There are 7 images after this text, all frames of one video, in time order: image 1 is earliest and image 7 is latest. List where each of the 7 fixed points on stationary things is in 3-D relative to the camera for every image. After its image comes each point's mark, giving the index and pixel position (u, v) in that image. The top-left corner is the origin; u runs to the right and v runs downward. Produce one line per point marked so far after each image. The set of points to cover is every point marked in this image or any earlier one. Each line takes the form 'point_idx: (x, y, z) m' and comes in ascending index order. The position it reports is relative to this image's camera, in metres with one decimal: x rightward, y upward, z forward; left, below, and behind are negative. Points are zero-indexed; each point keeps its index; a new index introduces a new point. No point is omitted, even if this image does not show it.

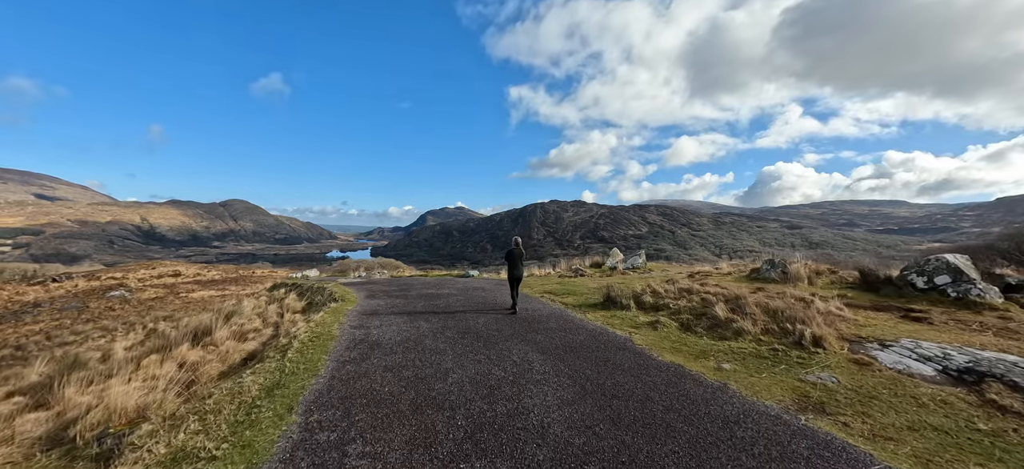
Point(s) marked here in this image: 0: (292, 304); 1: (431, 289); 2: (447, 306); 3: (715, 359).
0: (-8.0, -2.6, +14.2) m
1: (-3.6, -2.5, +17.1) m
2: (-2.1, -2.2, +12.0) m
3: (+3.2, -2.0, +6.3) m
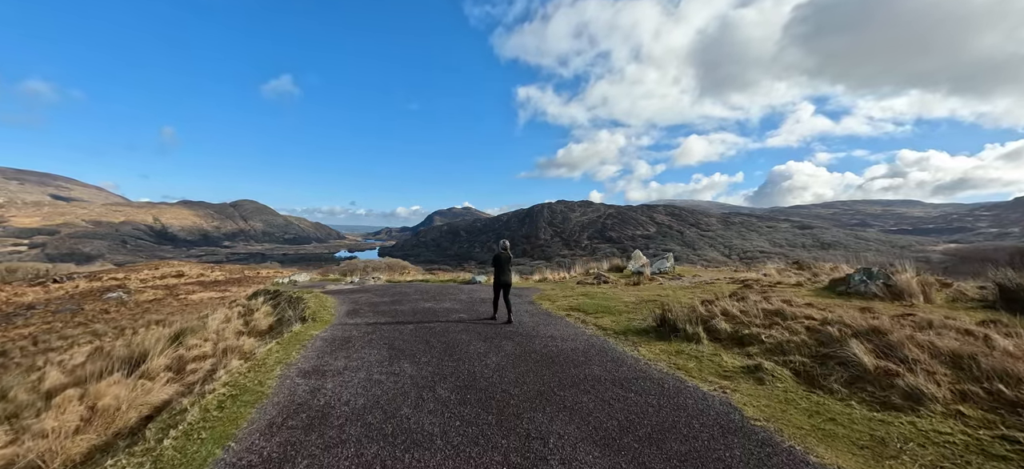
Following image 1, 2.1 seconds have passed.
0: (-7.5, -2.7, +11.6) m
1: (-3.0, -2.5, +14.4) m
2: (-1.7, -2.2, +9.3) m
3: (+3.6, -2.0, +3.5) m
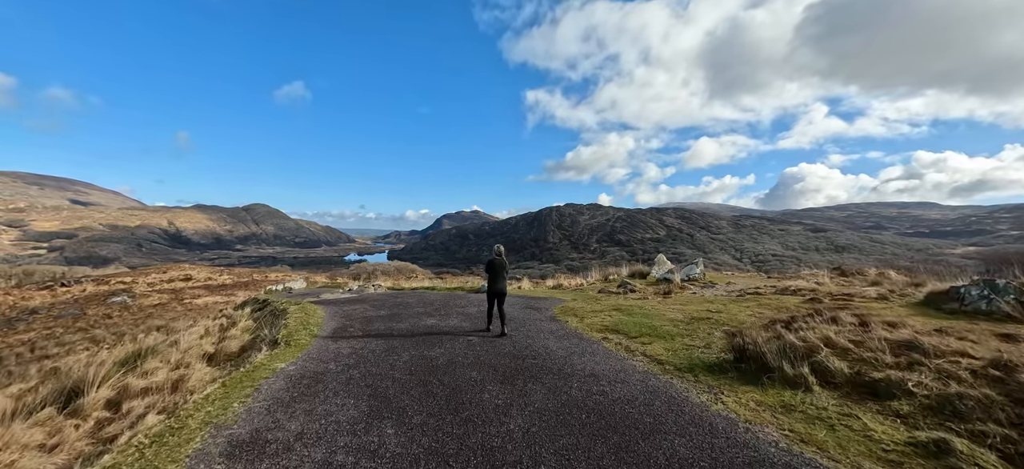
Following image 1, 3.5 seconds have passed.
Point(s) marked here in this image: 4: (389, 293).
0: (-7.1, -2.7, +9.8) m
1: (-2.5, -2.6, +12.5) m
2: (-1.3, -2.3, +7.4) m
3: (+3.9, -2.0, +1.5) m
4: (-5.6, -2.7, +18.0) m
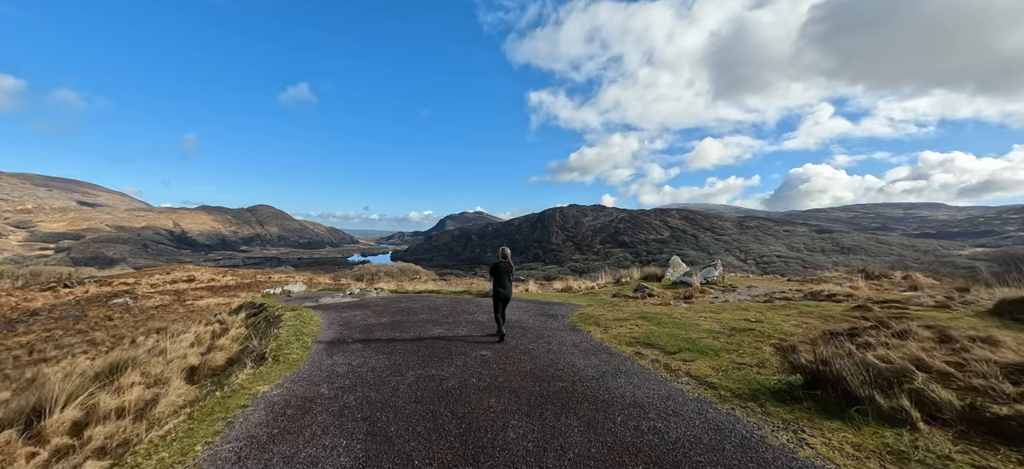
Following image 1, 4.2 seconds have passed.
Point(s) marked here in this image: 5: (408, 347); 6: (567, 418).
0: (-6.7, -2.7, +8.9) m
1: (-2.1, -2.6, +11.5) m
2: (-0.9, -2.3, +6.4) m
3: (+4.1, -2.0, +0.5) m
4: (-5.1, -2.8, +17.1) m
5: (-2.3, -2.4, +8.7) m
6: (+0.7, -2.1, +4.7) m
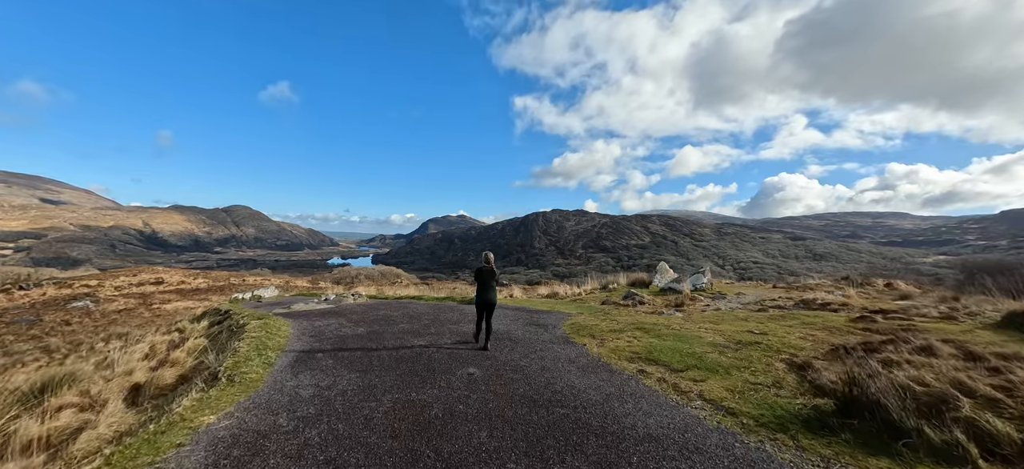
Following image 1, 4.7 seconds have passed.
0: (-6.9, -2.7, +7.9) m
1: (-2.5, -2.7, +10.7) m
2: (-1.1, -2.3, +5.7) m
3: (+4.3, -2.0, 0.0) m
4: (-5.7, -2.9, +16.2) m
5: (-2.5, -2.5, +7.9) m
6: (+0.6, -2.2, +4.0) m
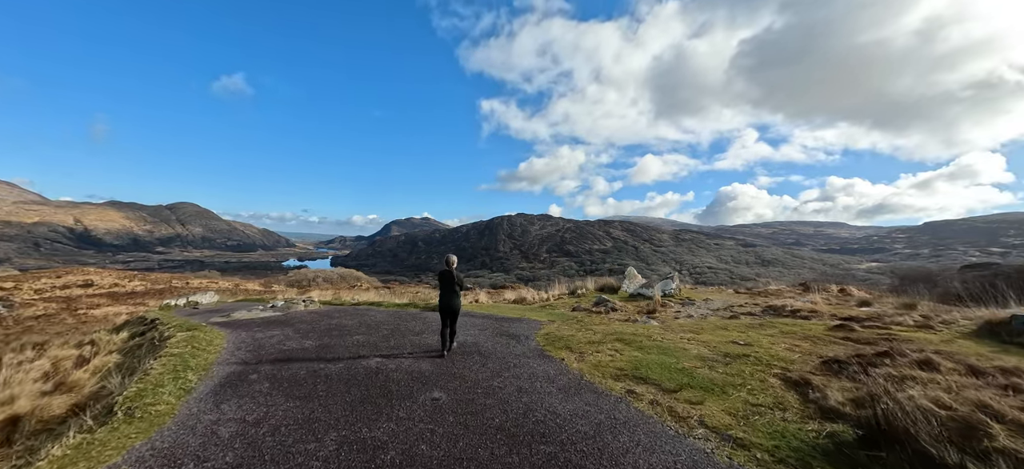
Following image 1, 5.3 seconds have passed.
0: (-7.5, -2.7, +6.5) m
1: (-3.3, -2.7, +9.6) m
2: (-1.4, -2.3, +4.7) m
3: (+4.4, -2.1, -0.5) m
4: (-7.0, -2.9, +14.8) m
5: (-3.0, -2.5, +6.8) m
6: (+0.4, -2.2, +3.3) m
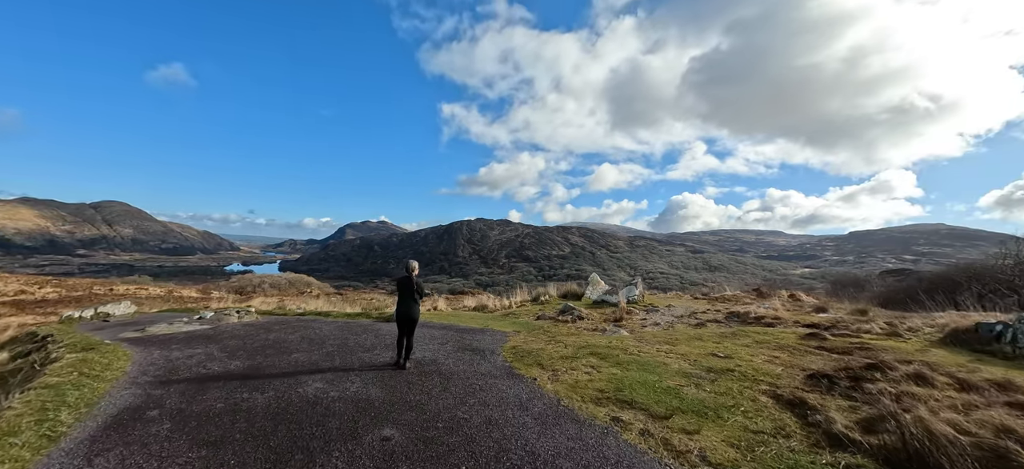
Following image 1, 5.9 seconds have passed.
0: (-7.9, -2.6, +4.9) m
1: (-4.0, -2.7, +8.4) m
2: (-1.7, -2.3, +3.8) m
3: (+4.6, -2.1, -0.8) m
4: (-8.2, -3.0, +13.2) m
5: (-3.5, -2.5, +5.6) m
6: (+0.2, -2.2, +2.5) m
